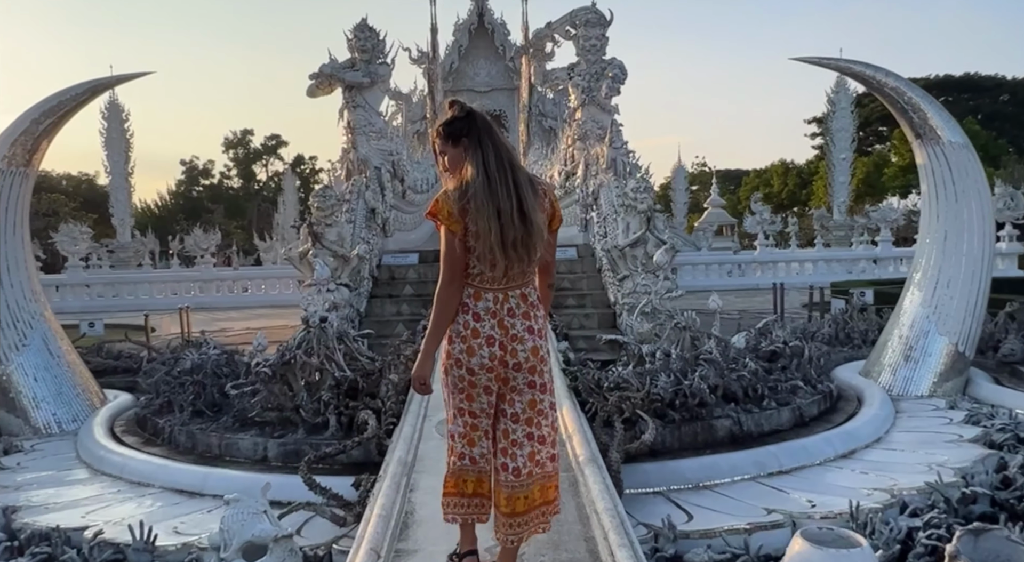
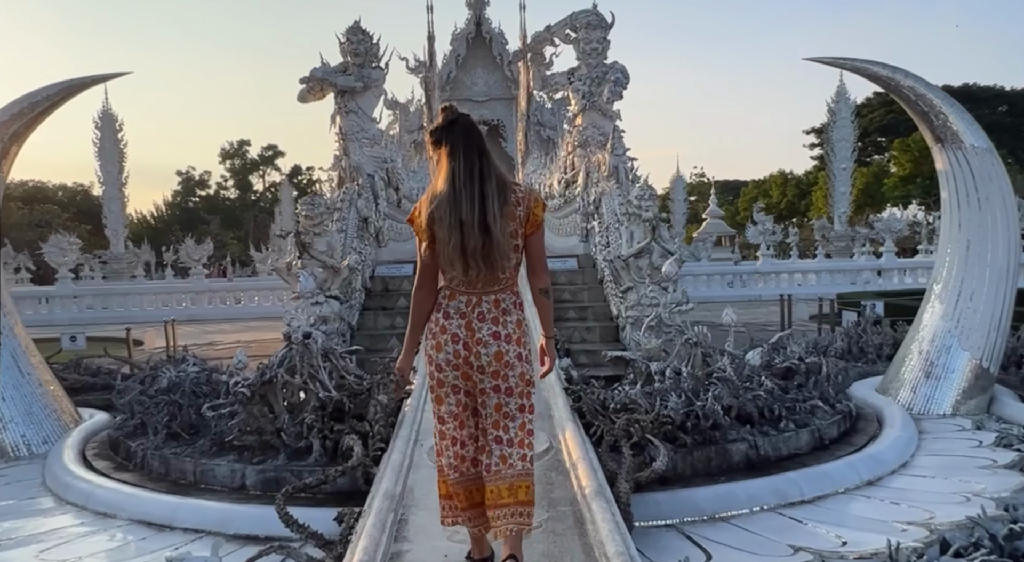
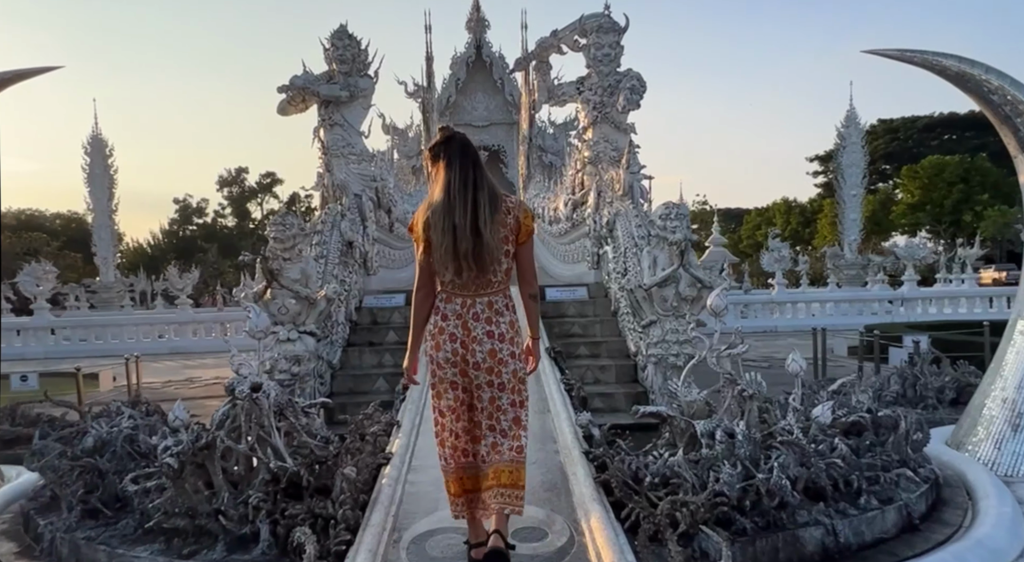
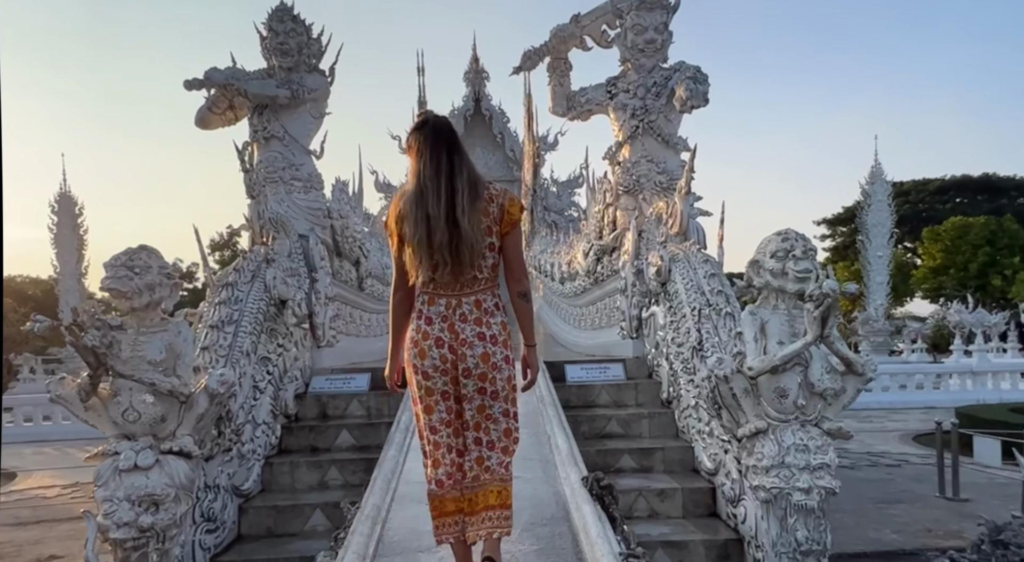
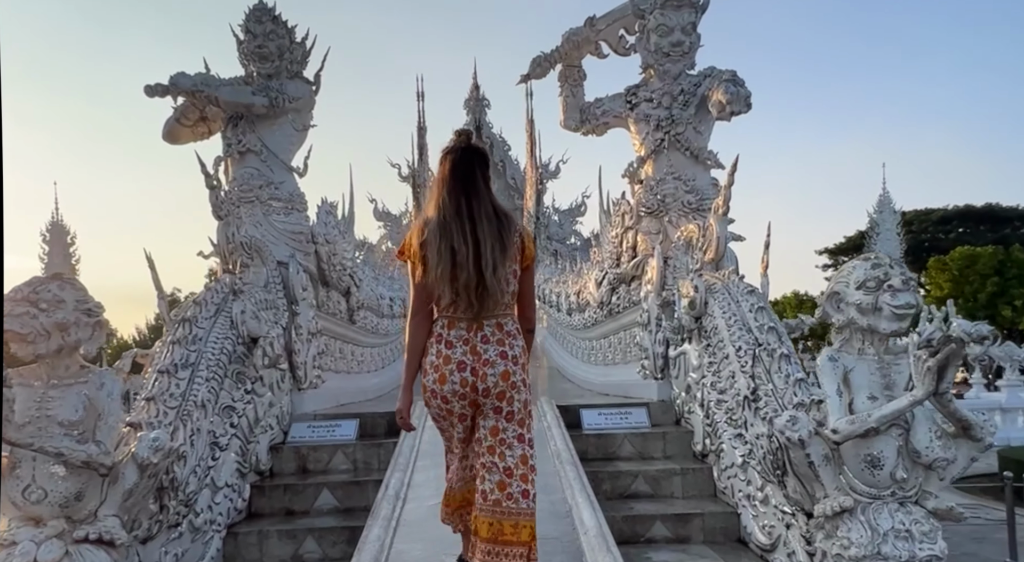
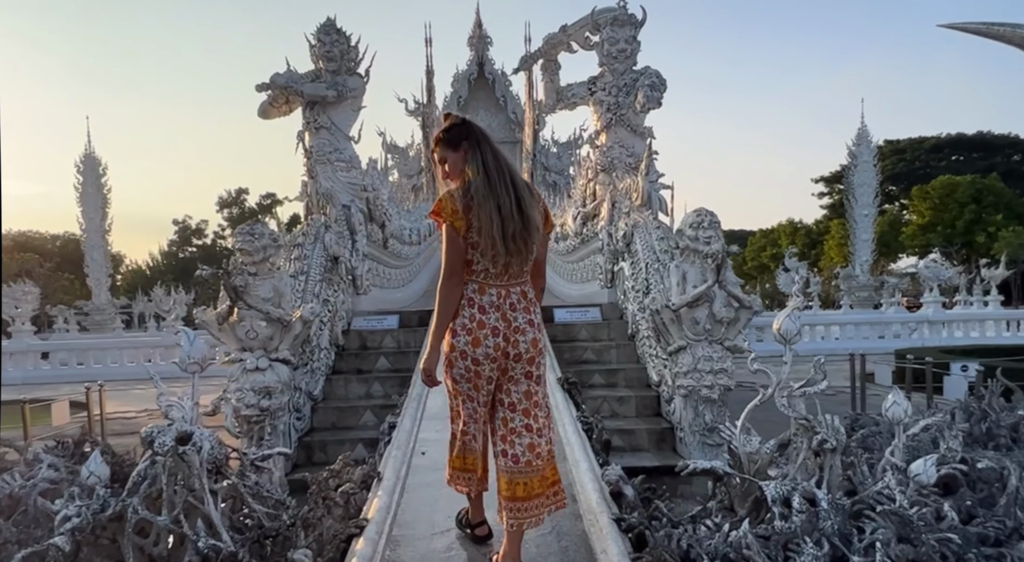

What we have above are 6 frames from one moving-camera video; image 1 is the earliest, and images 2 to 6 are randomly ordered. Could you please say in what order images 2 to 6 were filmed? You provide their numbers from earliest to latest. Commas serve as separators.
2, 3, 6, 4, 5
